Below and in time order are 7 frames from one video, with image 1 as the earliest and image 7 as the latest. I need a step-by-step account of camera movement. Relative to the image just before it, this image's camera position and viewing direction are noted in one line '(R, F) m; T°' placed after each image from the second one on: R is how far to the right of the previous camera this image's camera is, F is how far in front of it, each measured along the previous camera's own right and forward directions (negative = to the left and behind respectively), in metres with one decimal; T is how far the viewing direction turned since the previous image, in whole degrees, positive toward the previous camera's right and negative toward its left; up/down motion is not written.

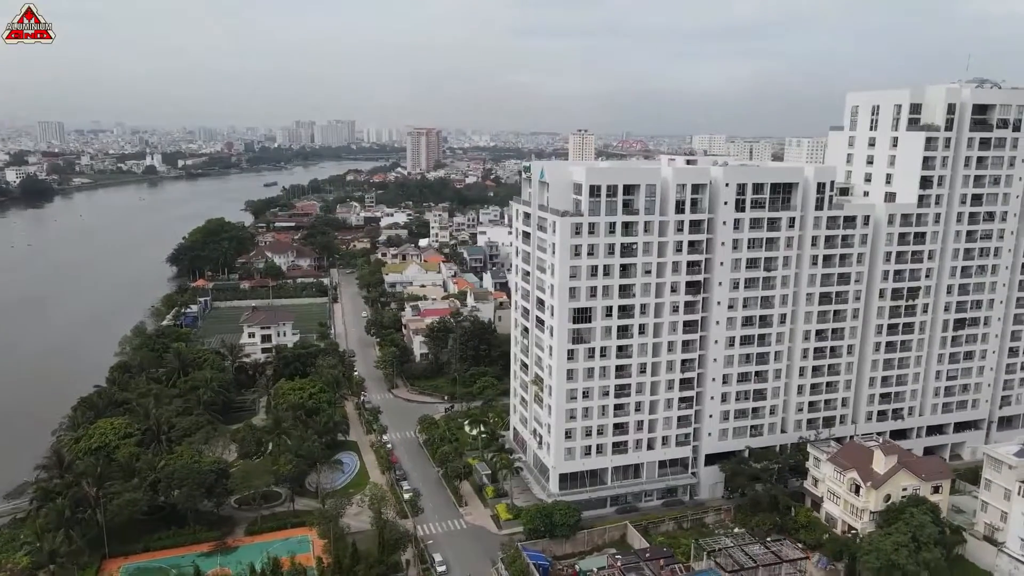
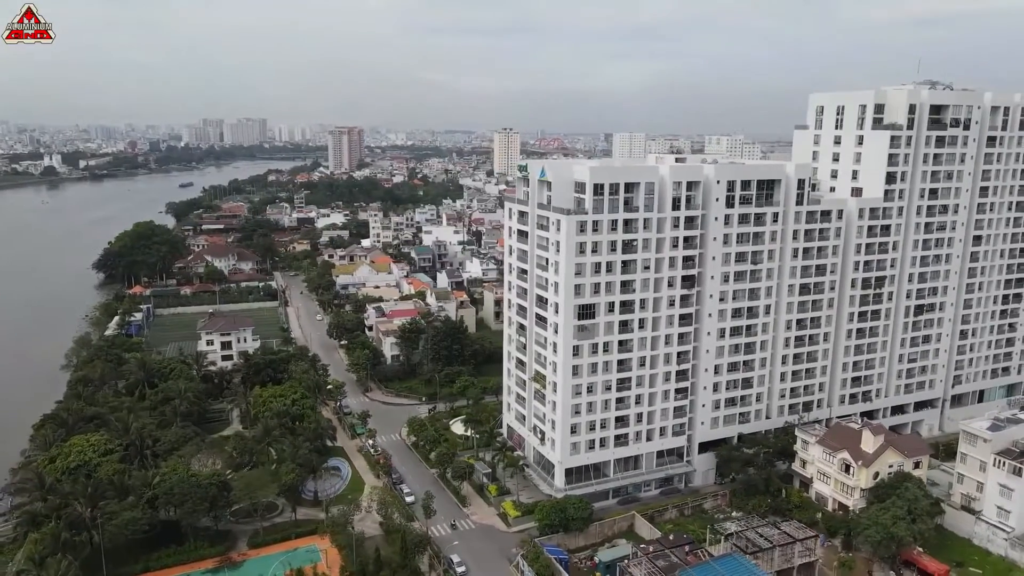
(-4.8, 0.0) m; +6°
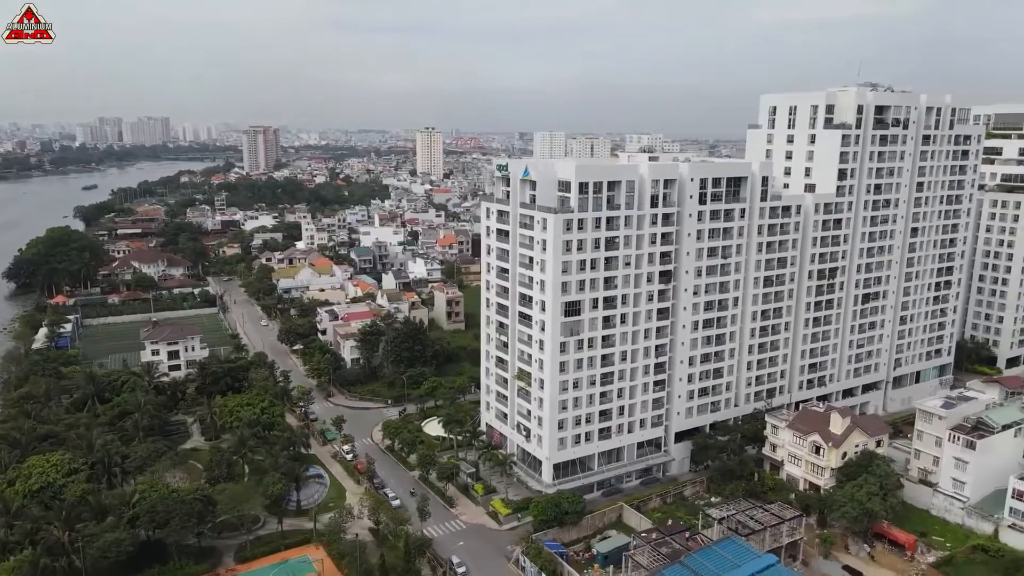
(-3.9, 0.0) m; +6°
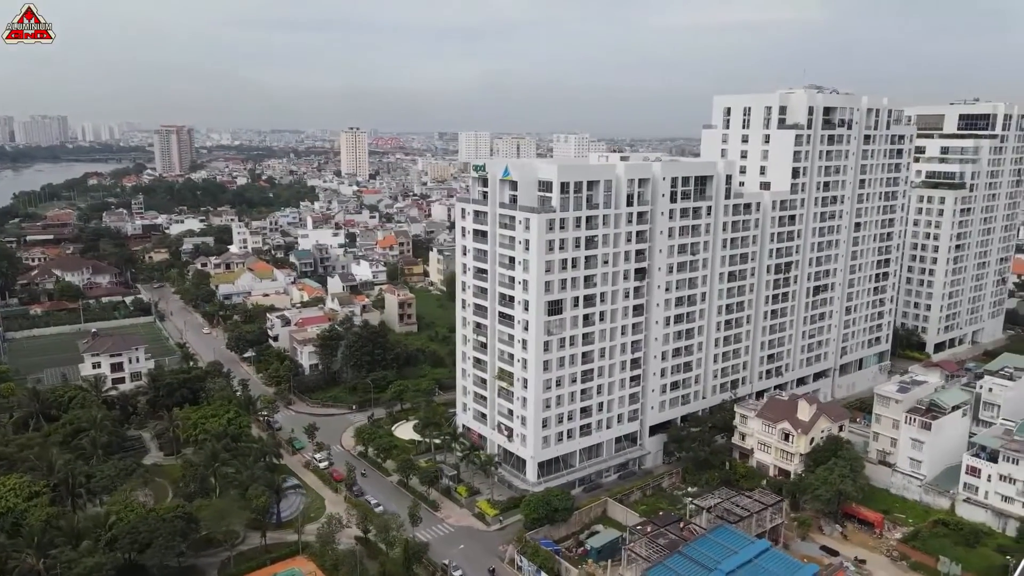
(-3.5, +0.1) m; +6°
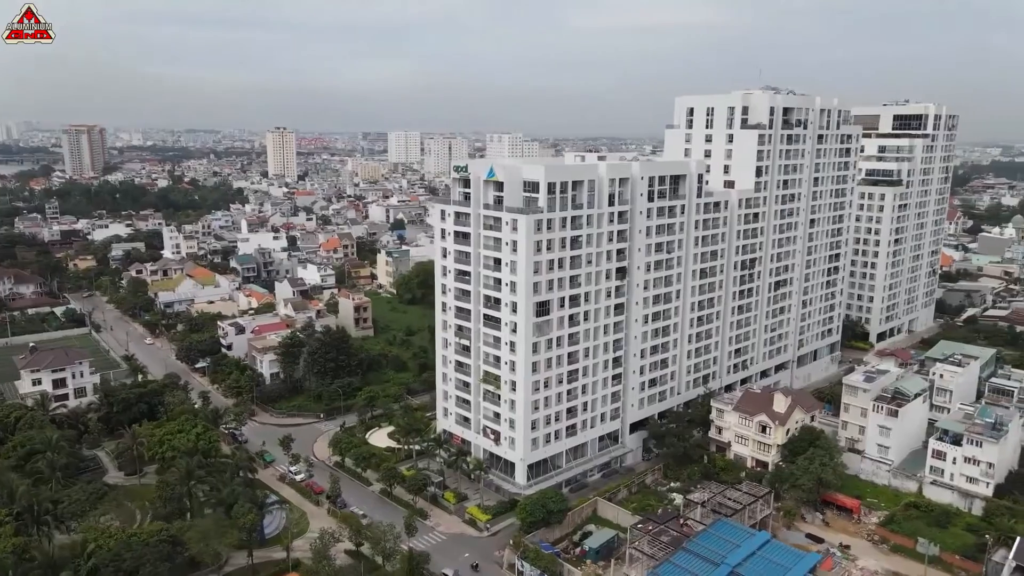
(-3.4, +0.6) m; +6°
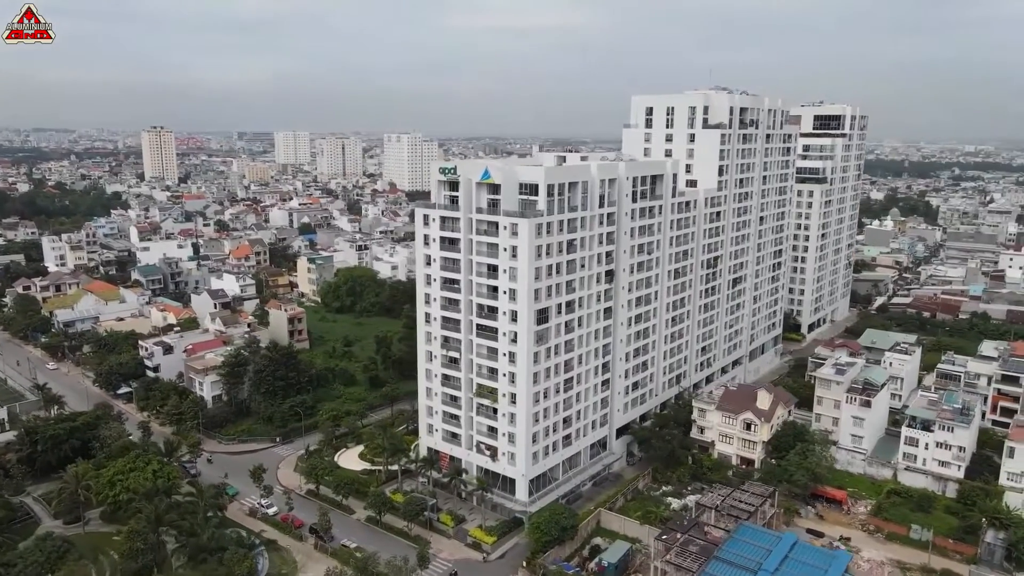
(-6.0, +2.6) m; +9°
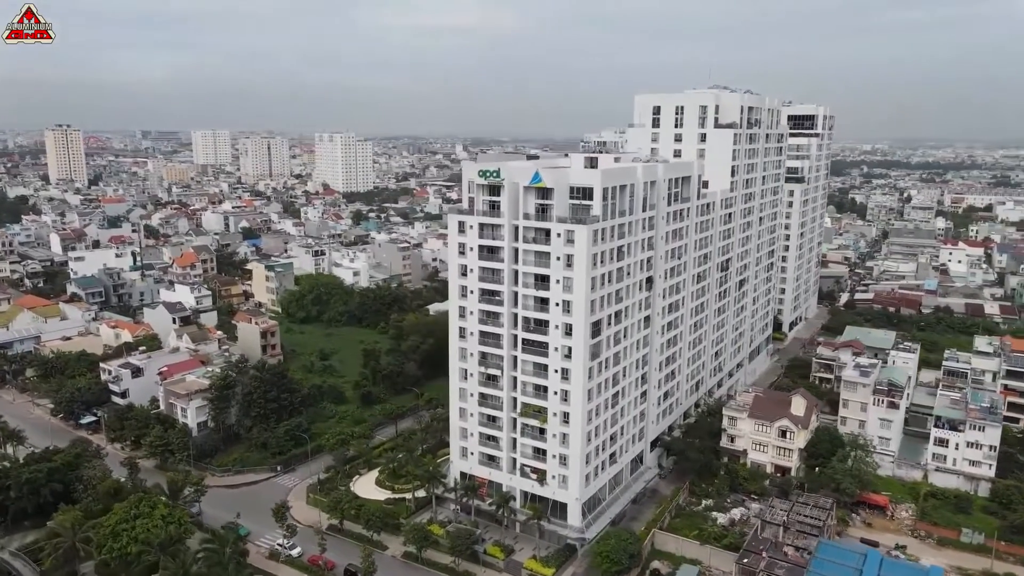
(-6.6, +3.3) m; +6°
